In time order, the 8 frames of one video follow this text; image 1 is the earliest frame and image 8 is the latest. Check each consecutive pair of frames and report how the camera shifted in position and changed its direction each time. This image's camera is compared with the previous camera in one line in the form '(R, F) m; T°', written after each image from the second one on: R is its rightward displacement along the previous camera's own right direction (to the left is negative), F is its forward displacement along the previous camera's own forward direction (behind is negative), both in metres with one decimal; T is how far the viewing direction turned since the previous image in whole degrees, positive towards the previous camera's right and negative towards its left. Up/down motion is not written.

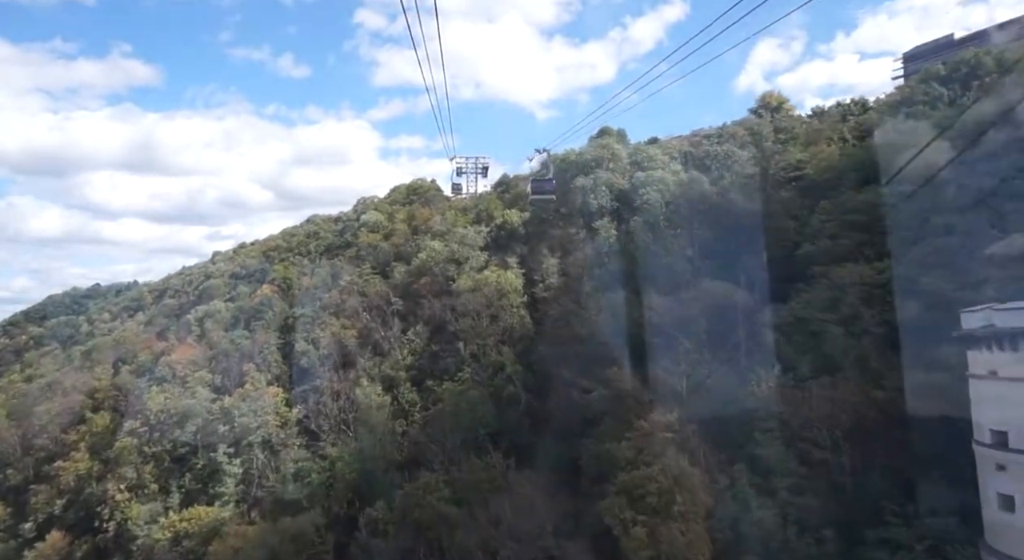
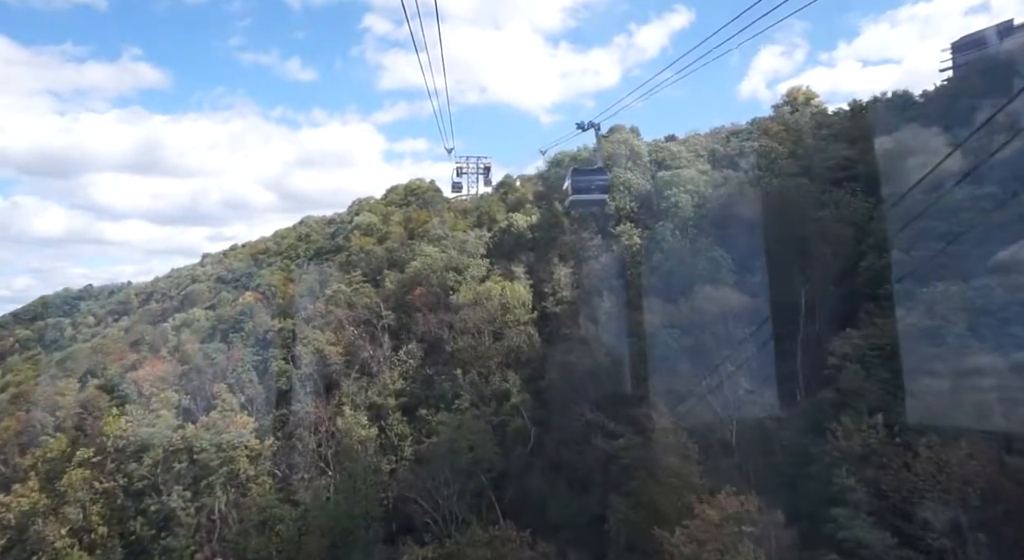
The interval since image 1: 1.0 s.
(-0.2, +2.8) m; 0°
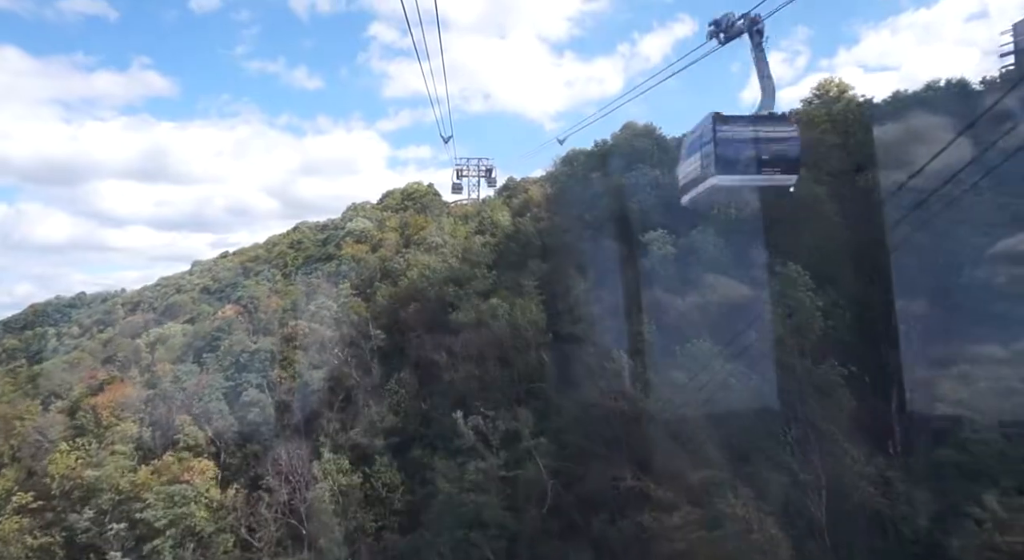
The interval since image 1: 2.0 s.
(-0.2, +2.9) m; 0°
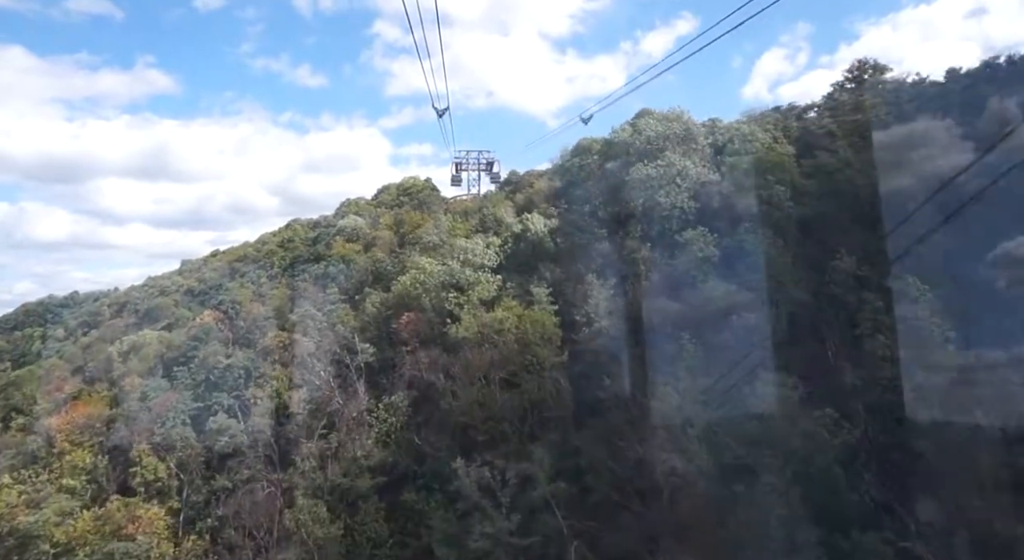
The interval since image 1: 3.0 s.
(-0.2, +2.5) m; 0°
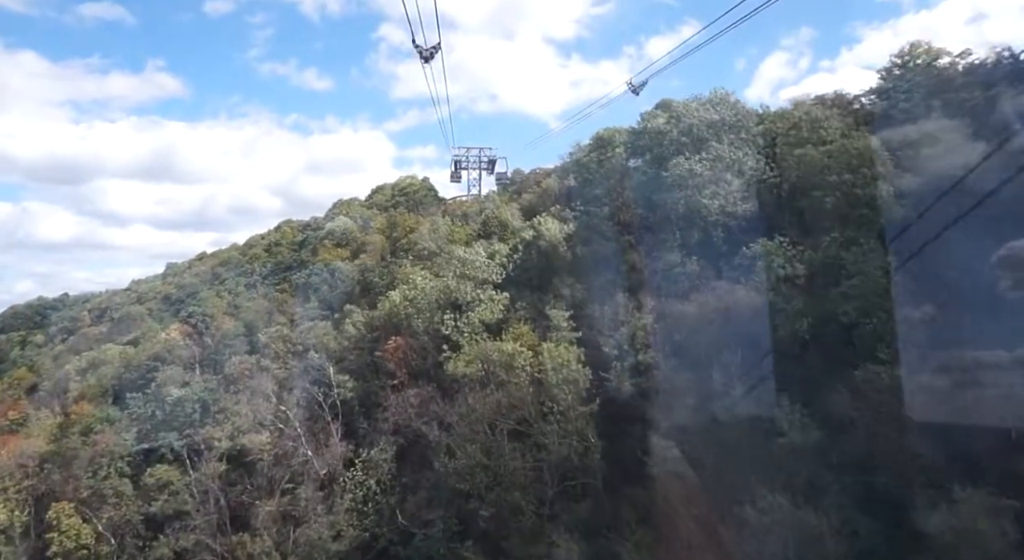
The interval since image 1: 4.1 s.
(-0.2, +3.1) m; 0°
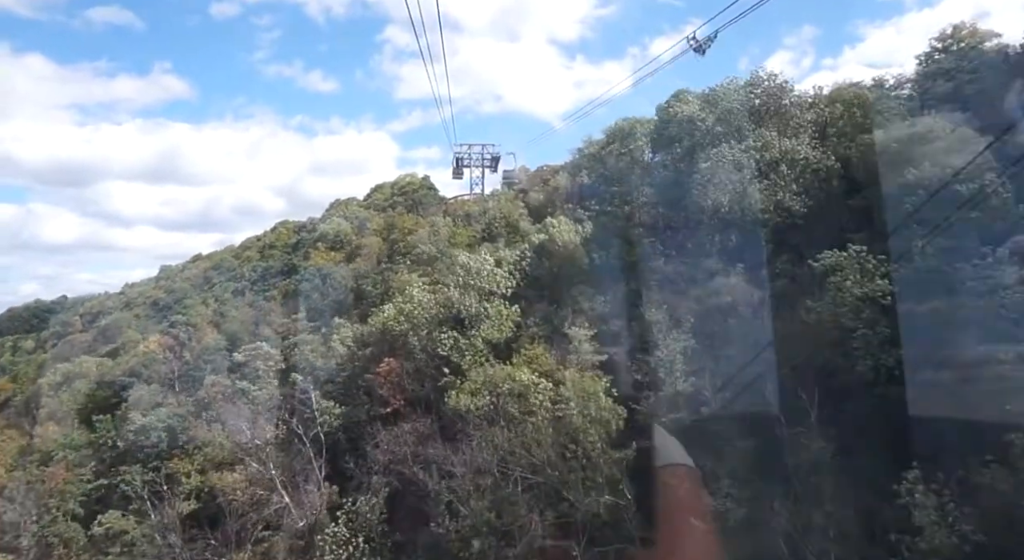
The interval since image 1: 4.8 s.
(-0.2, +1.9) m; 0°
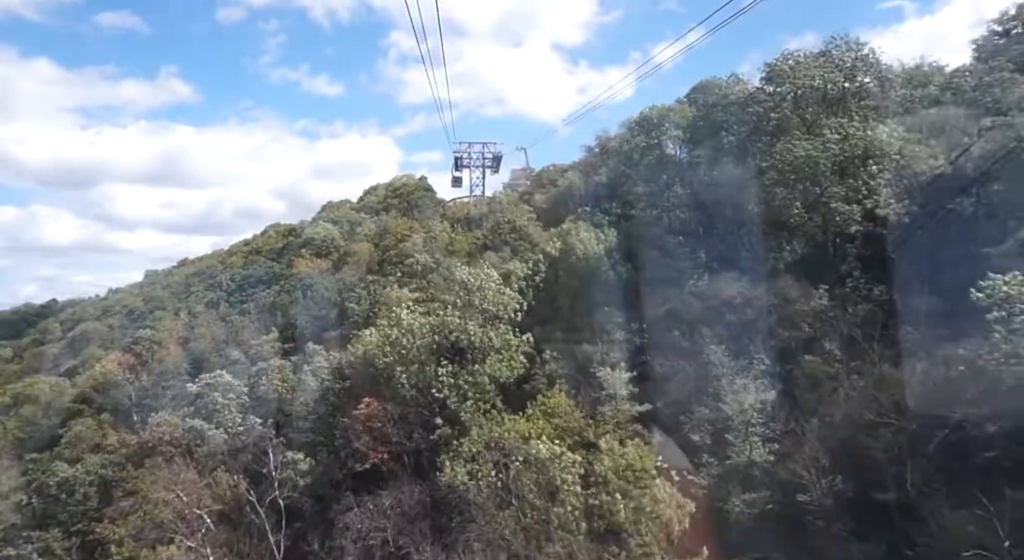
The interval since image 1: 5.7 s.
(-0.2, +2.5) m; 0°
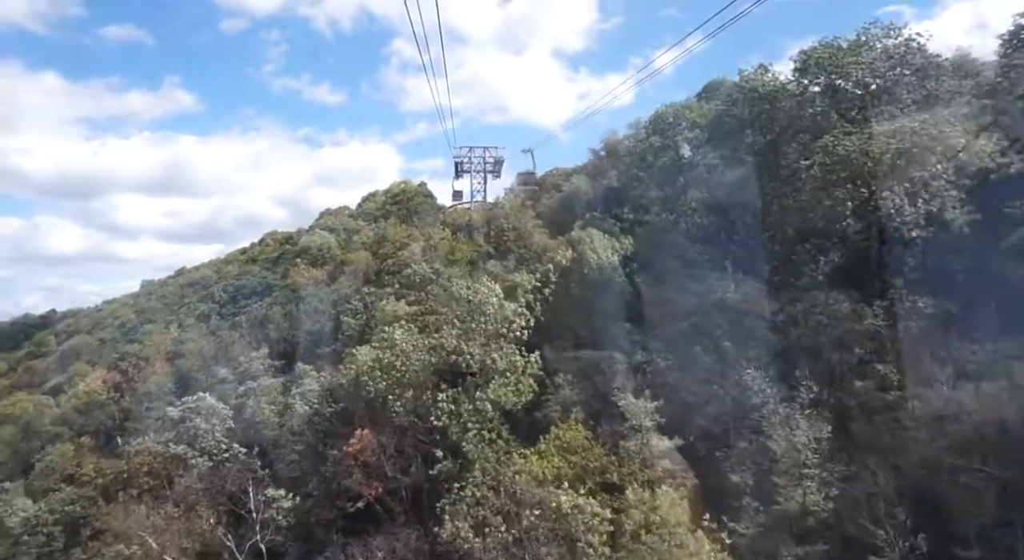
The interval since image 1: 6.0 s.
(-0.1, +1.0) m; 0°
